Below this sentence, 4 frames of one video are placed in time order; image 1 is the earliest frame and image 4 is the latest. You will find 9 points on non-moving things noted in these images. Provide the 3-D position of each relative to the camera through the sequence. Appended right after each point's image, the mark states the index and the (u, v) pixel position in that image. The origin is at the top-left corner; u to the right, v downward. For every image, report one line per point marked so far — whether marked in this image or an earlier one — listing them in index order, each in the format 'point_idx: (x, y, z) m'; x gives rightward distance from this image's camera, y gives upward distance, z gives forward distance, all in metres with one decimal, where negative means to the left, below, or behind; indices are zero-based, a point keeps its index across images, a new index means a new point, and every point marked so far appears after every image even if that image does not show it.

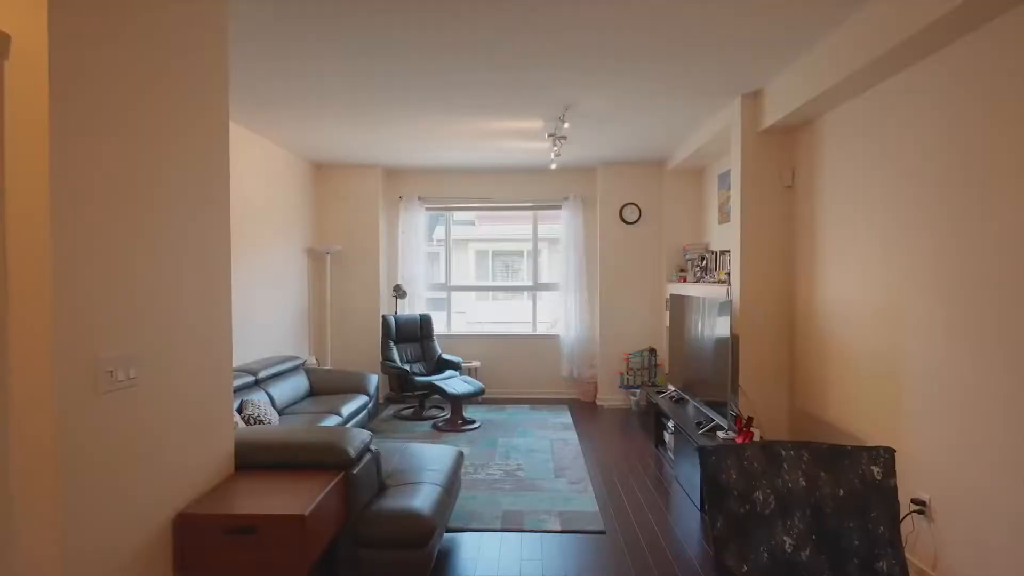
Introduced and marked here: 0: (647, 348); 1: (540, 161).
0: (+1.8, -0.8, +5.2) m
1: (+0.4, +1.7, +5.2) m
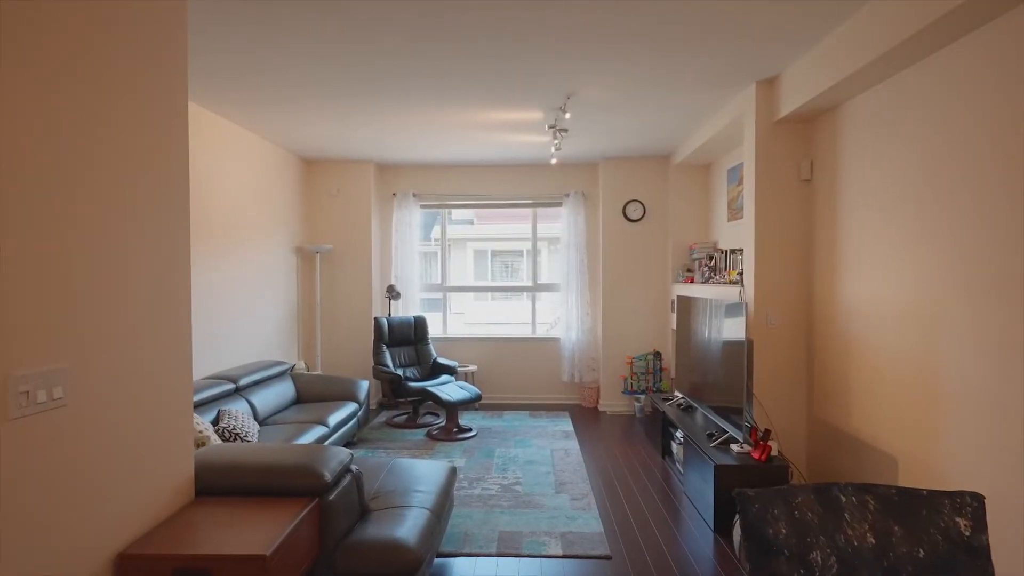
0: (+1.8, -0.8, +5.0) m
1: (+0.4, +1.7, +5.0) m
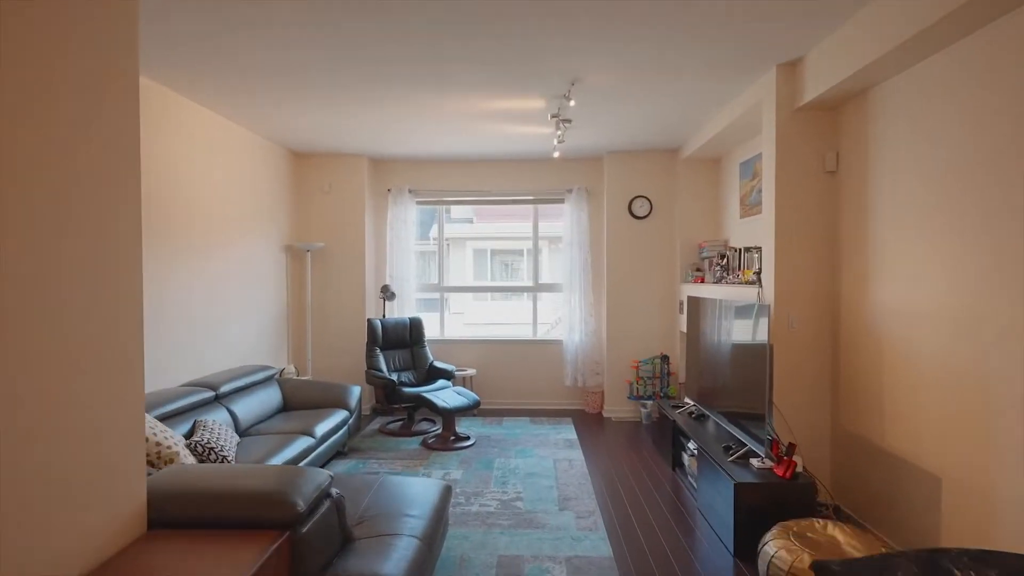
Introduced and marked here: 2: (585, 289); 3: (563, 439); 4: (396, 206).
0: (+1.8, -0.8, +4.8) m
1: (+0.4, +1.7, +4.7) m
2: (+0.9, 0.0, +4.9) m
3: (+0.5, -1.6, +4.2) m
4: (-1.5, +1.1, +5.0) m
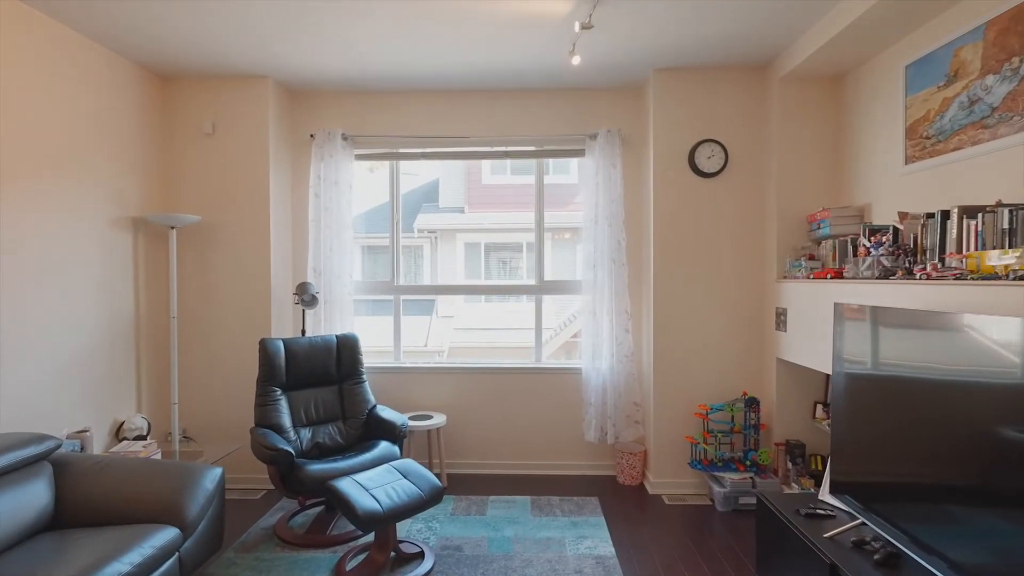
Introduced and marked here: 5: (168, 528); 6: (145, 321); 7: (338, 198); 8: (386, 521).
0: (+1.7, -0.8, +3.0) m
1: (+0.3, +1.7, +3.0) m
2: (+0.9, 0.0, +3.2) m
3: (+0.5, -1.6, +2.4) m
4: (-1.6, +1.1, +3.3) m
5: (-1.7, -1.2, +1.9) m
6: (-2.8, -0.2, +3.0) m
7: (-1.5, +0.8, +3.3) m
8: (-0.7, -1.2, +2.1) m
